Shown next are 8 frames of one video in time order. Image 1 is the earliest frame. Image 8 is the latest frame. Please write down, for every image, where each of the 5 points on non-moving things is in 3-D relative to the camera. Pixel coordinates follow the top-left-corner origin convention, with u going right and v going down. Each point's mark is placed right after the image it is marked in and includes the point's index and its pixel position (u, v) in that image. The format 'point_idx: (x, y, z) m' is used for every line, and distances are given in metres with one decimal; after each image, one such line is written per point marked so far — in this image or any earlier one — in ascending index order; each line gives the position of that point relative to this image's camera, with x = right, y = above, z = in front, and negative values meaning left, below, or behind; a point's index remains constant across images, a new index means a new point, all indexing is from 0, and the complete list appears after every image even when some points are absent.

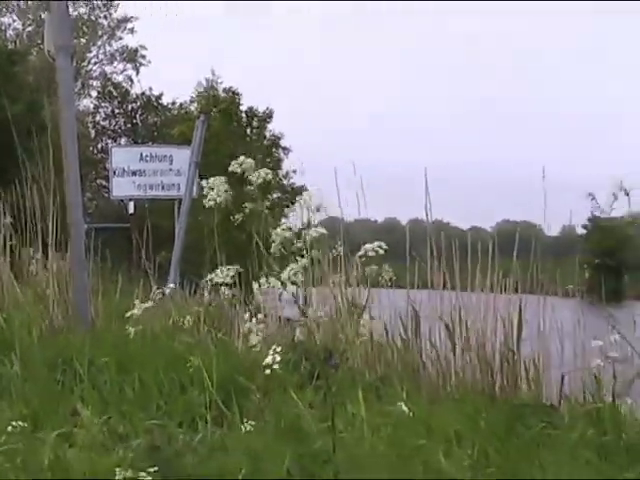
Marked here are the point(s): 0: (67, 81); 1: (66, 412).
0: (-2.4, +1.5, +3.8) m
1: (-2.3, -1.5, +3.7) m
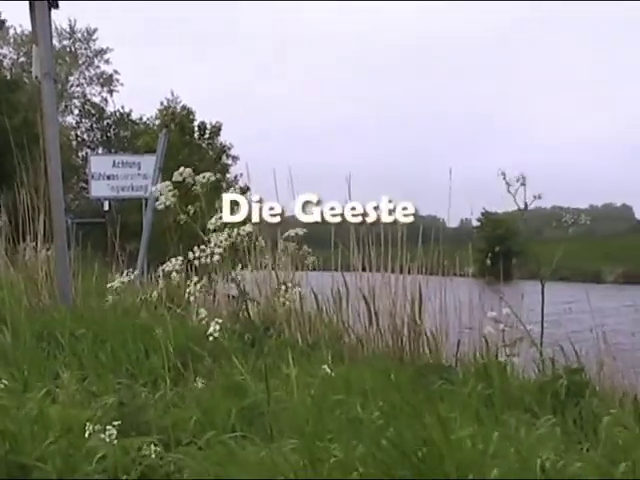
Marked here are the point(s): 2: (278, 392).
0: (-3.1, +1.6, +4.6) m
1: (-2.9, -1.5, +4.4) m
2: (-0.4, -1.6, +4.3) m
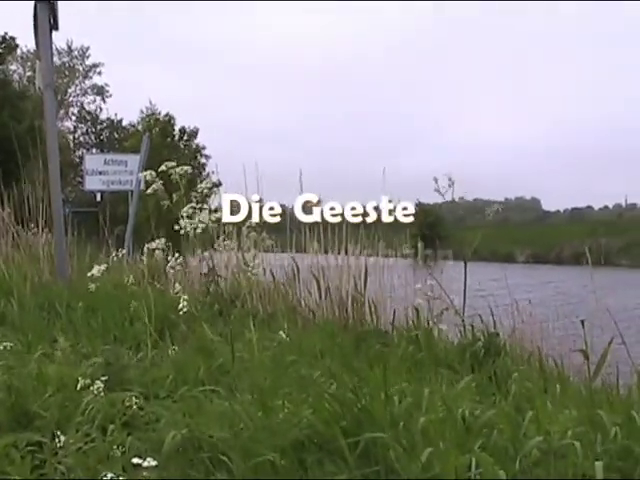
0: (-3.6, +1.8, +5.4) m
1: (-3.4, -1.3, +5.3) m
2: (-1.0, -1.4, +5.1) m
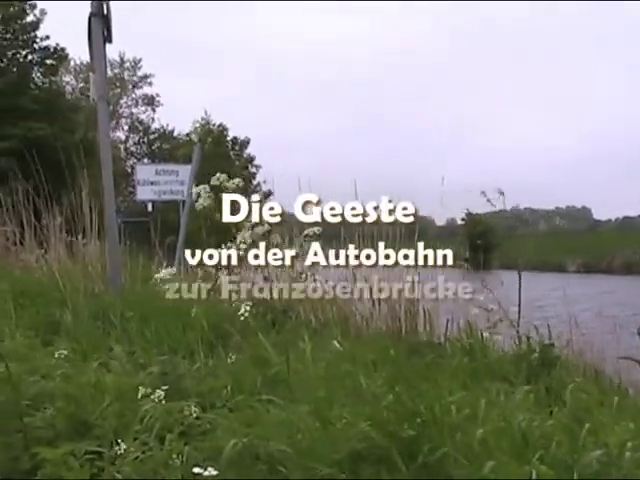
0: (-2.9, +1.6, +5.5) m
1: (-2.8, -1.4, +5.3) m
2: (-0.3, -1.5, +5.1) m
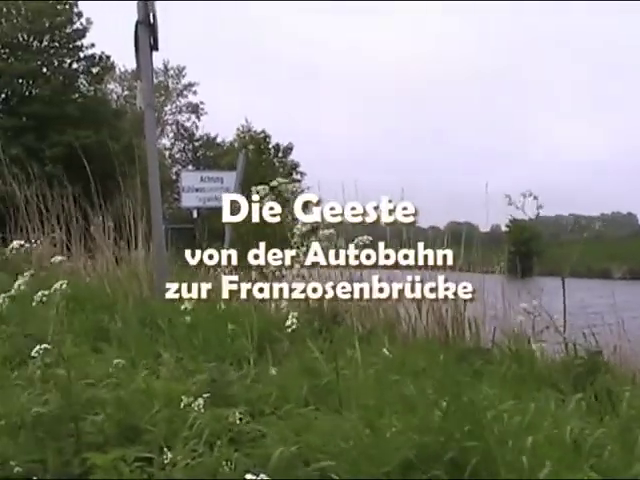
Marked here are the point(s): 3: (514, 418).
0: (-2.3, +1.5, +5.5) m
1: (-2.2, -1.5, +5.3) m
2: (+0.3, -1.6, +5.1) m
3: (+2.1, -1.9, +4.4) m
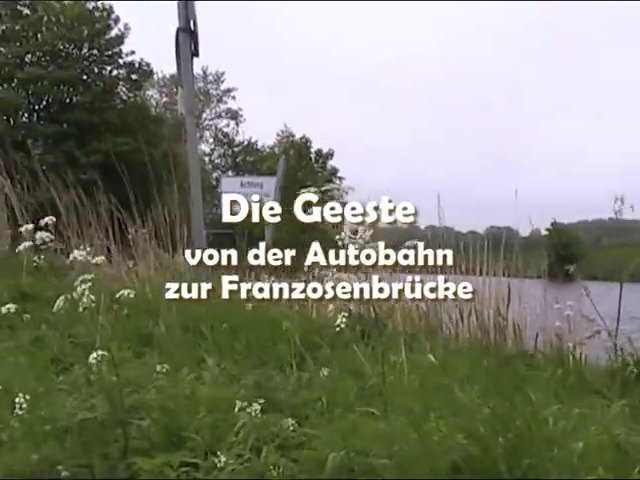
0: (-1.8, +1.5, +5.5) m
1: (-1.6, -1.6, +5.4) m
2: (+0.8, -1.7, +5.1) m
3: (+2.6, -2.0, +4.4) m
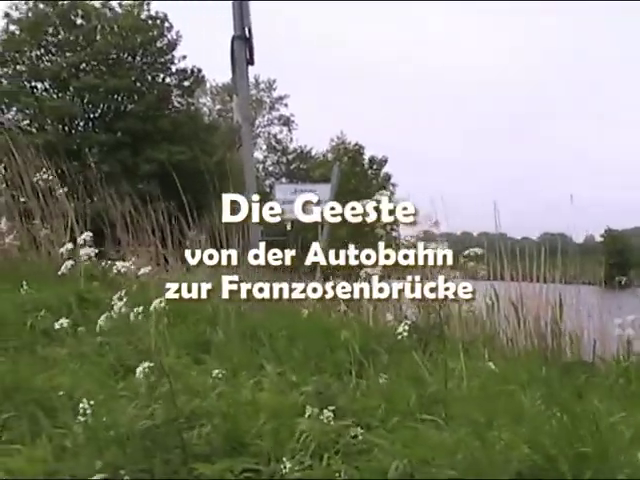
0: (-1.1, +1.4, +5.6) m
1: (-0.9, -1.7, +5.4) m
2: (+1.6, -1.8, +5.1) m
3: (+3.4, -2.1, +4.4) m
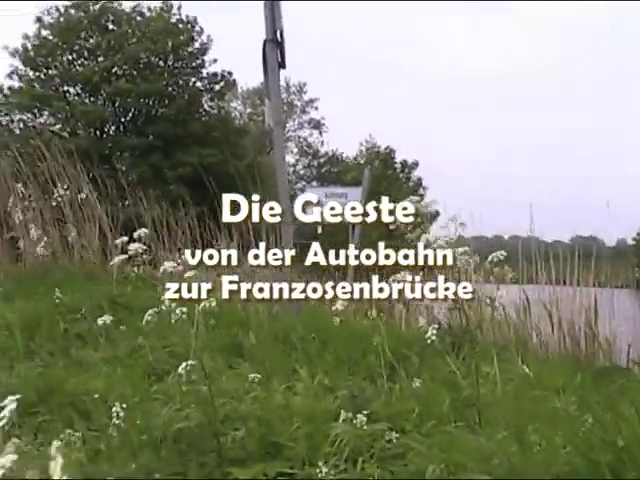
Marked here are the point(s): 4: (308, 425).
0: (-0.6, +1.3, +5.6) m
1: (-0.5, -1.7, +5.4) m
2: (+2.0, -1.8, +5.1) m
3: (+3.8, -2.1, +4.4) m
4: (-0.1, -2.1, +4.7) m
